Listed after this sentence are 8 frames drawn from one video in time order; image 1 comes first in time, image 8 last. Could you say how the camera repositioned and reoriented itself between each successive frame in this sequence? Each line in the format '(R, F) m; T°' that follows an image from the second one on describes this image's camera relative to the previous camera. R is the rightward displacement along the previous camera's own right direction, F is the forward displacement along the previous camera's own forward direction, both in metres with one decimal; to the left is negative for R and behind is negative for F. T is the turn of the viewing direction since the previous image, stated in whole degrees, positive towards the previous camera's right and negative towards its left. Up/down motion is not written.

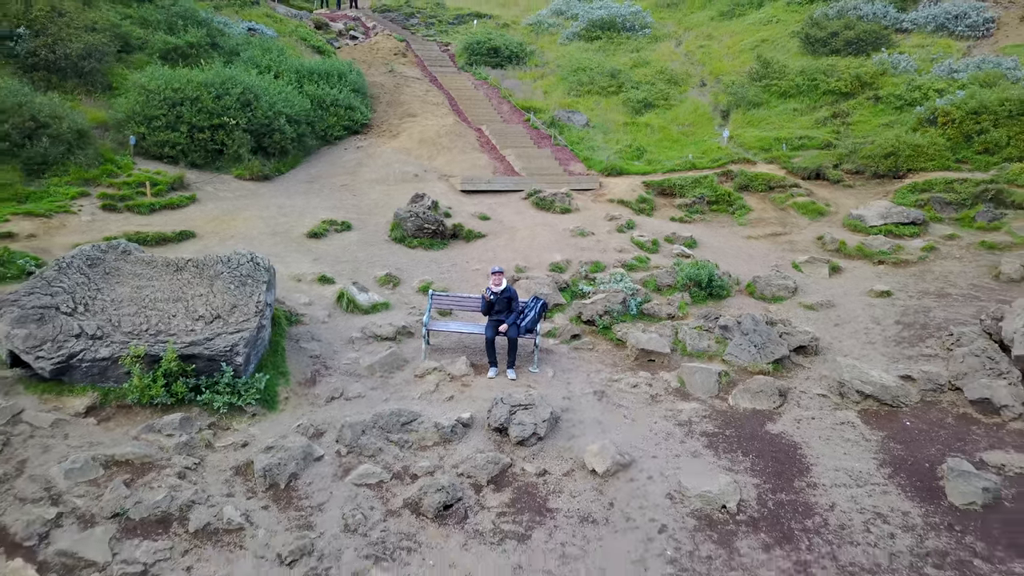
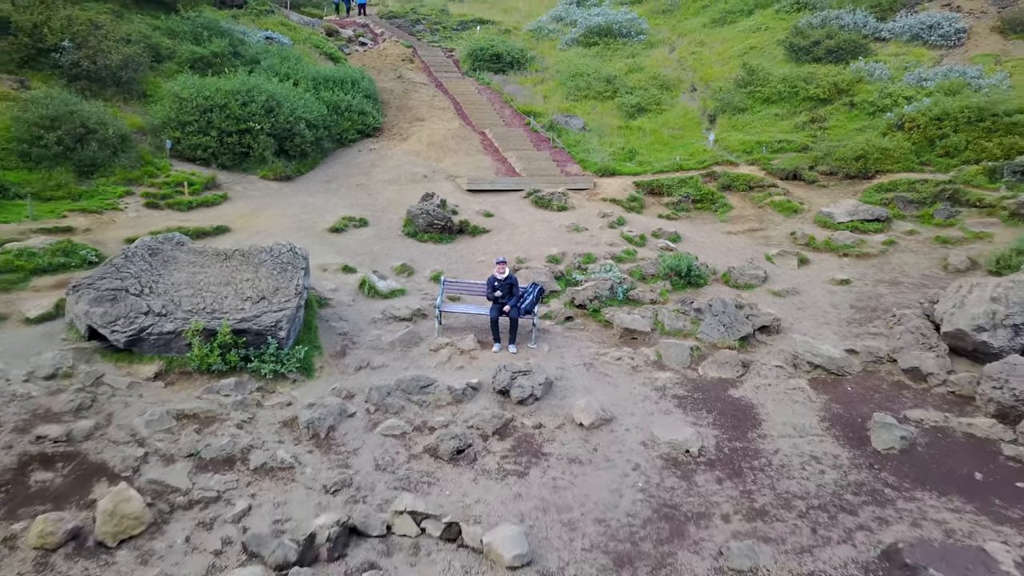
(0.0, -1.1) m; 0°
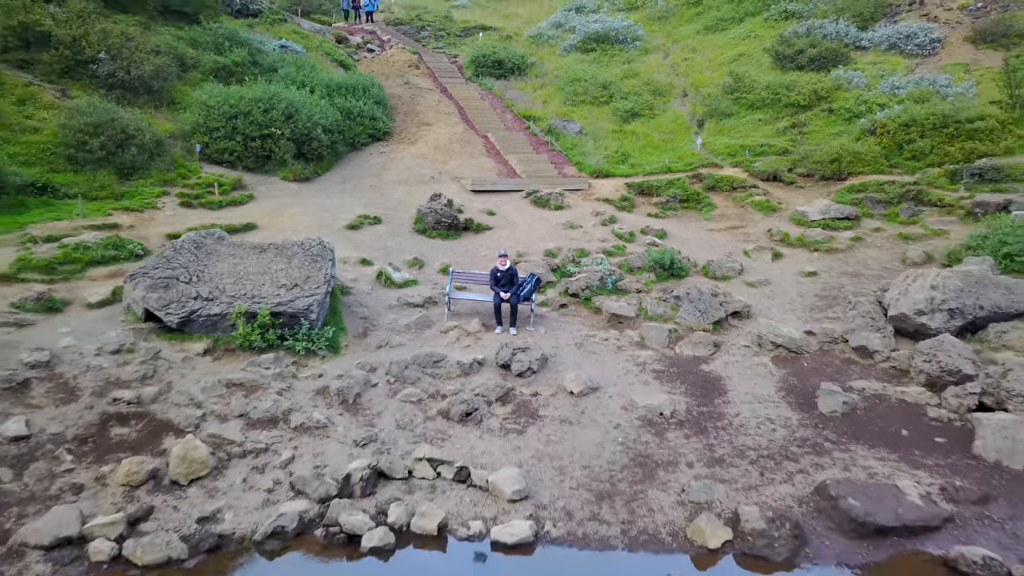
(0.0, -1.1) m; 0°
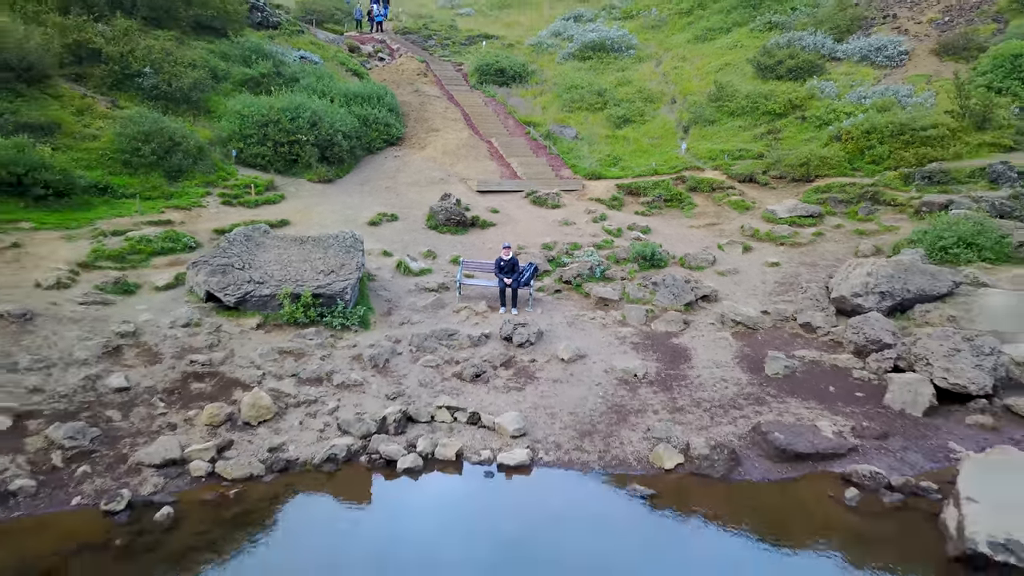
(0.0, -1.7) m; 0°
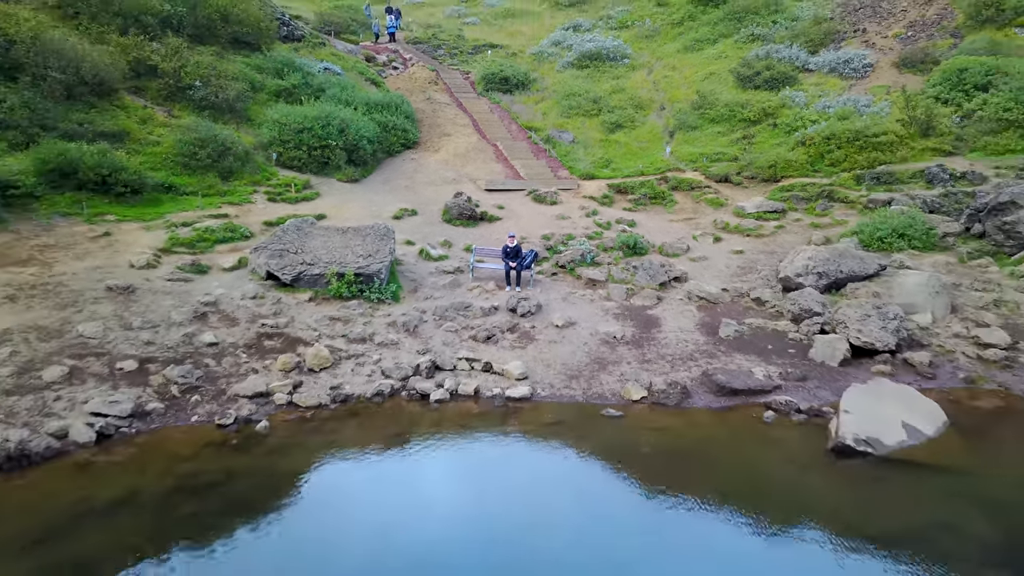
(0.0, -2.3) m; 0°
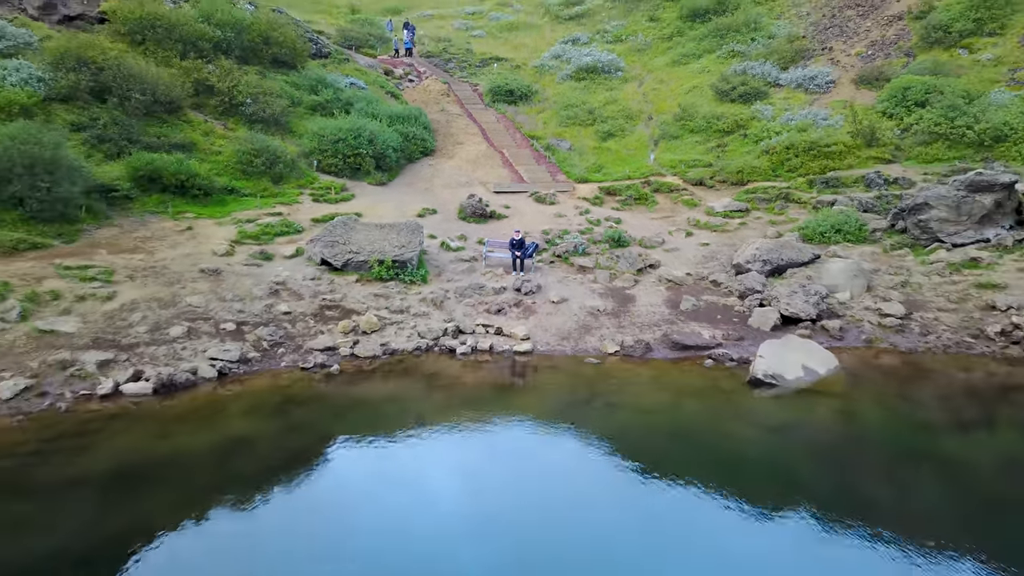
(-0.1, -3.1) m; 0°
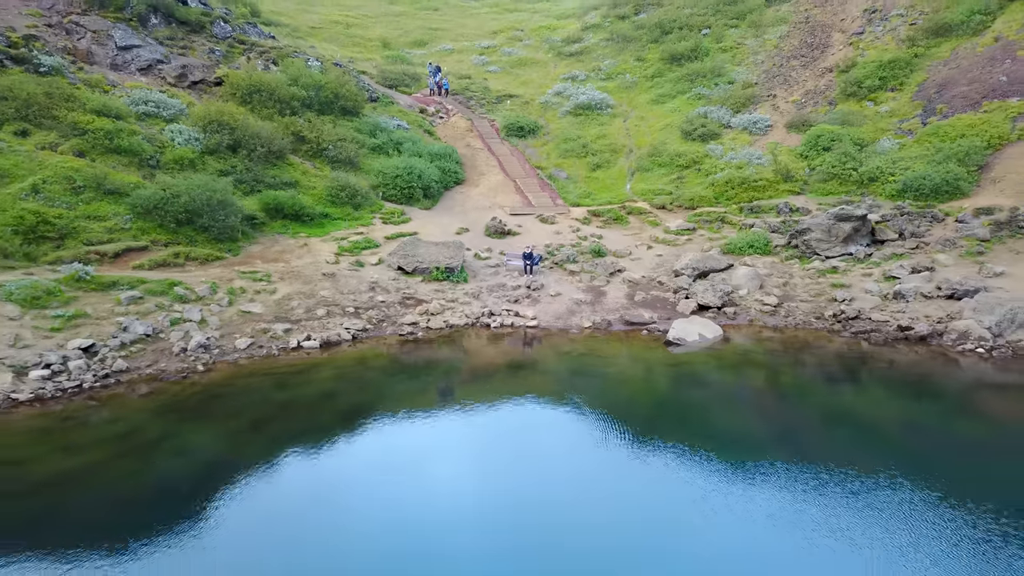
(-0.3, -7.8) m; 0°
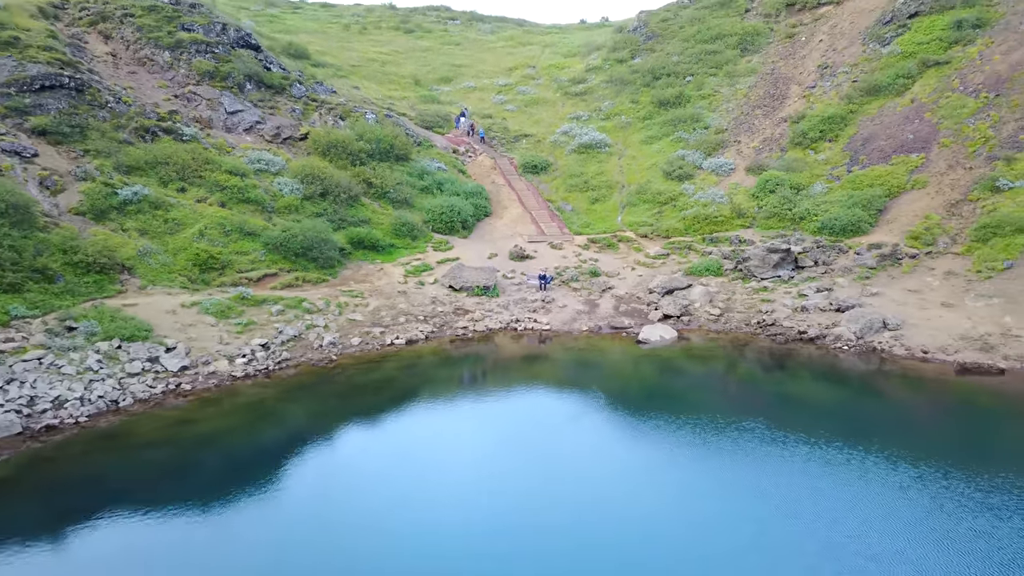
(-0.7, -9.0) m; -1°
